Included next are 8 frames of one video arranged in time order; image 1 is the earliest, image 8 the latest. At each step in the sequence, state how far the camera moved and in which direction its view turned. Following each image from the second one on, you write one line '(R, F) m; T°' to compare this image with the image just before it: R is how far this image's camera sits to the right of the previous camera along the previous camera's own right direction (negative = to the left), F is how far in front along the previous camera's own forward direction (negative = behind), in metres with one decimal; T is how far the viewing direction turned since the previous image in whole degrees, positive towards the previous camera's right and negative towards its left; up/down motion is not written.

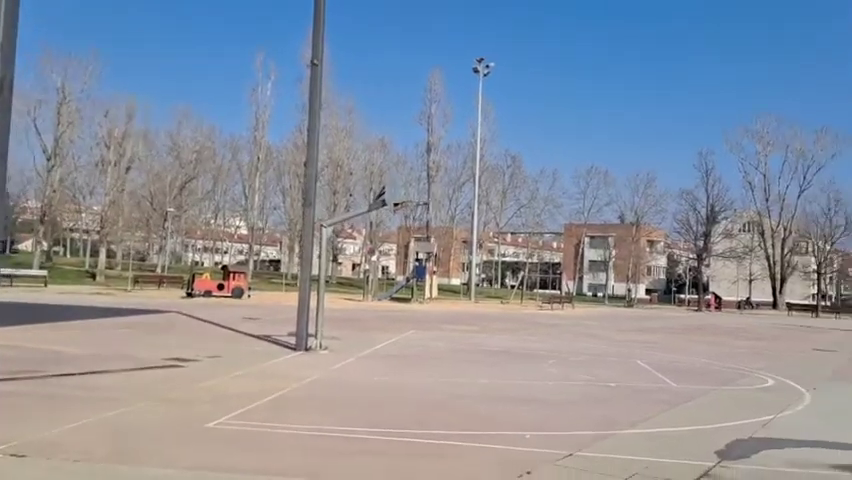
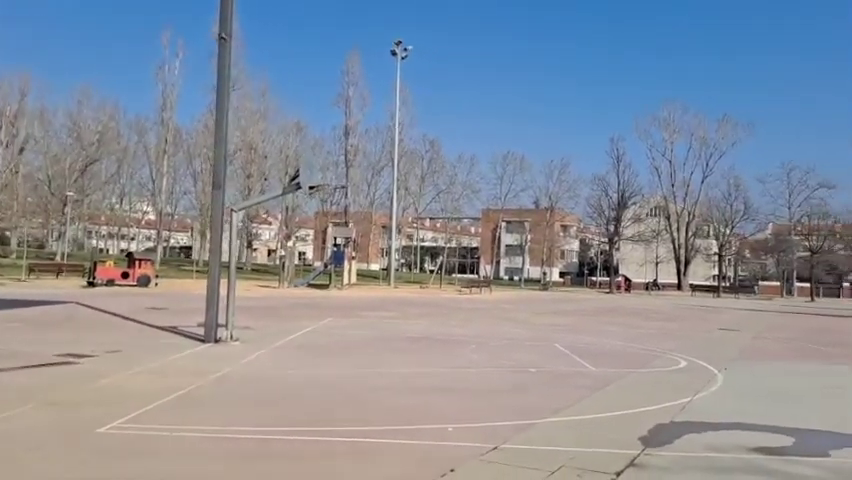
(0.0, +0.4) m; +7°
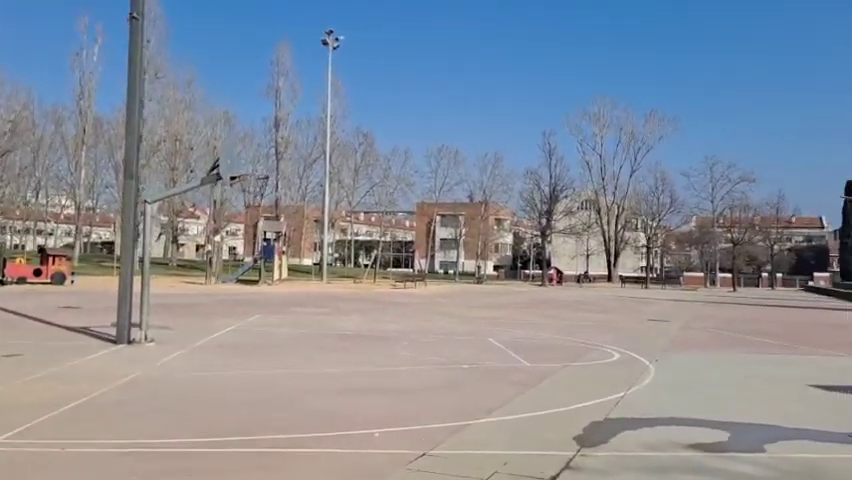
(+0.1, +0.4) m; +5°
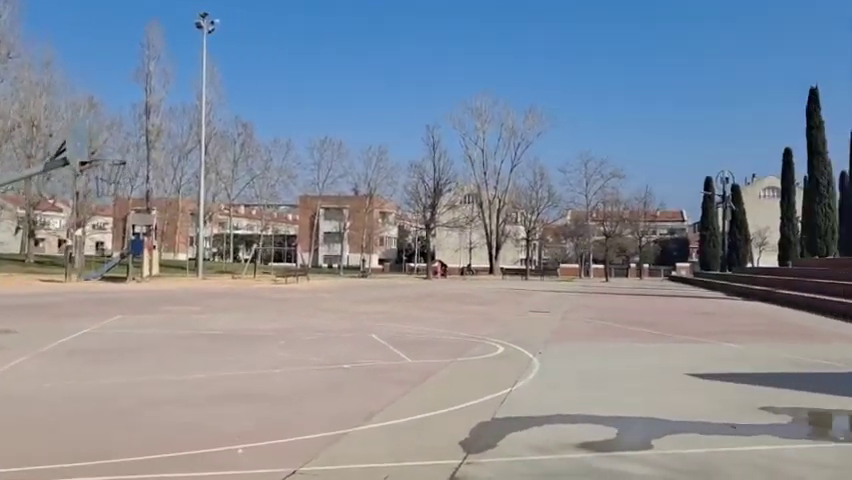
(+0.1, +0.5) m; +9°
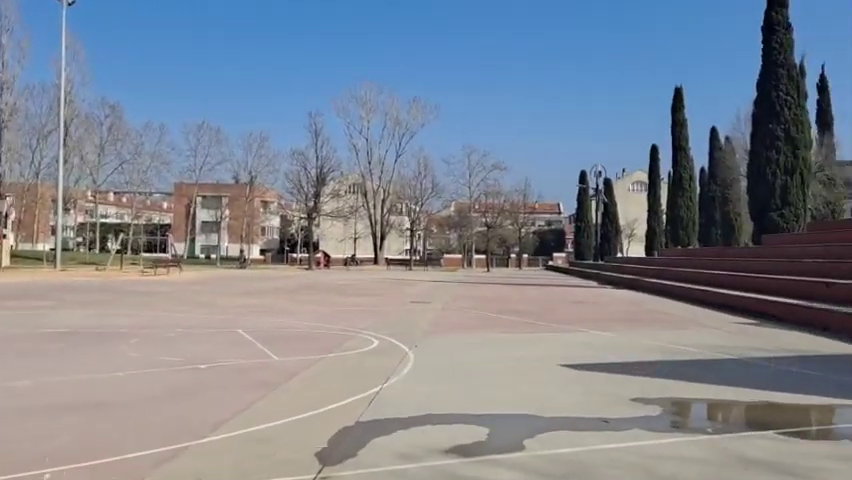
(+0.2, +0.5) m; +9°
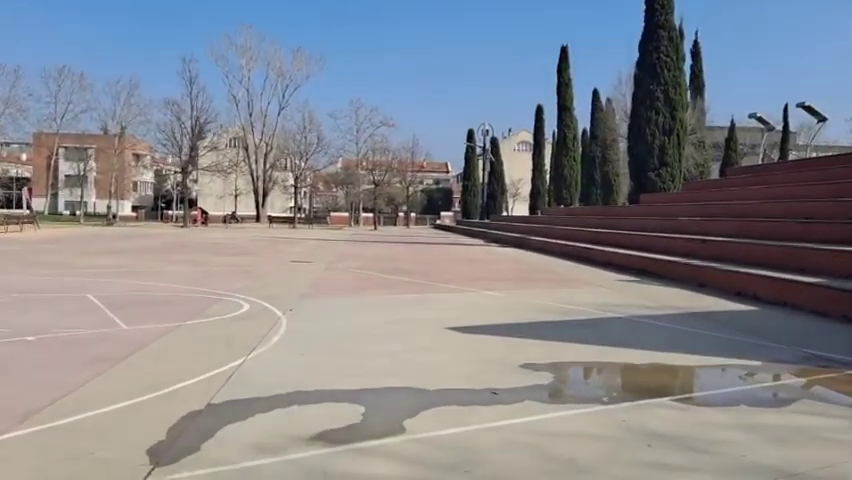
(+0.1, +0.8) m; +9°
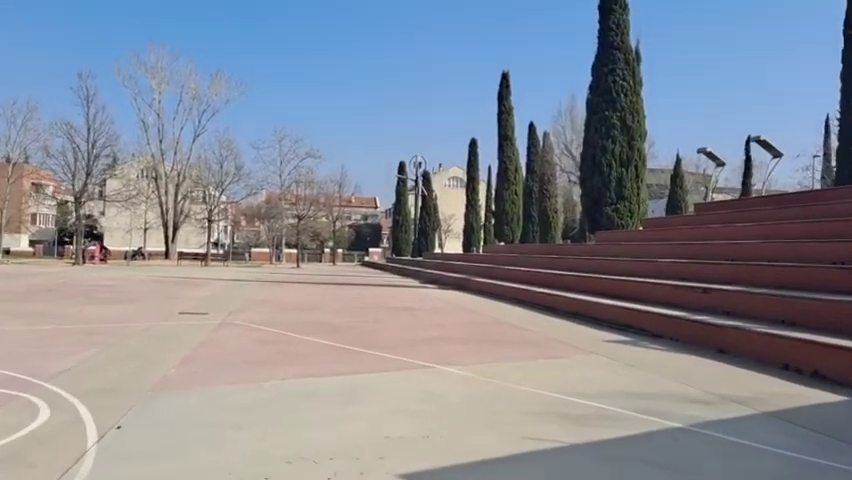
(-0.1, +3.7) m; +6°
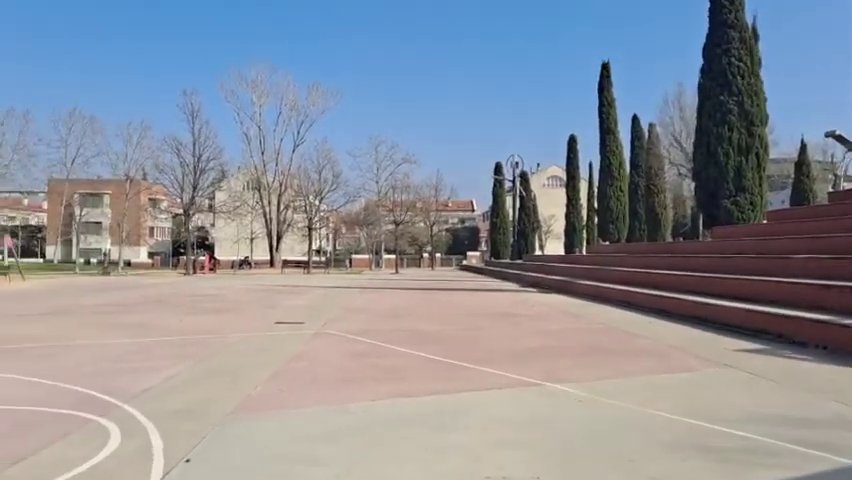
(0.0, +0.9) m; -8°
